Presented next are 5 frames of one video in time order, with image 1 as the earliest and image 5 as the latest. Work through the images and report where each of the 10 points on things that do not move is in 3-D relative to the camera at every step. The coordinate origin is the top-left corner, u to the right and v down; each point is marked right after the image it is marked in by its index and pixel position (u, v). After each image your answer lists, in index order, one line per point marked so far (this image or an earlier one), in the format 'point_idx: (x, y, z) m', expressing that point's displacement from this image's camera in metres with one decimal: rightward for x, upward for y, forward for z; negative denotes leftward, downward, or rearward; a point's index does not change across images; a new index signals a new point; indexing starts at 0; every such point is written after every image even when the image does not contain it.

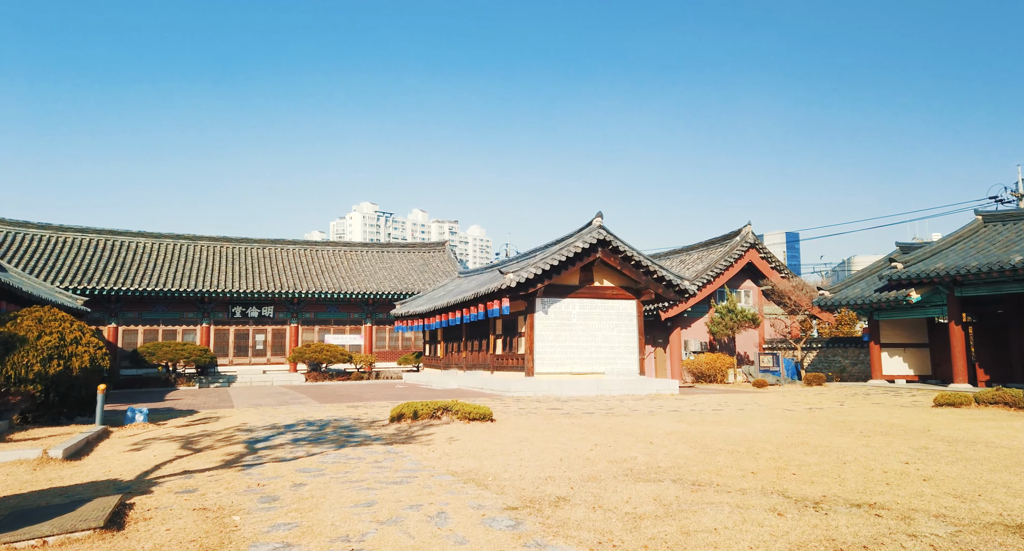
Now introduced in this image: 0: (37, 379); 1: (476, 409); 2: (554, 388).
0: (-8.9, -2.0, +12.7) m
1: (-0.6, -2.5, +12.6) m
2: (+1.2, -3.1, +18.3) m
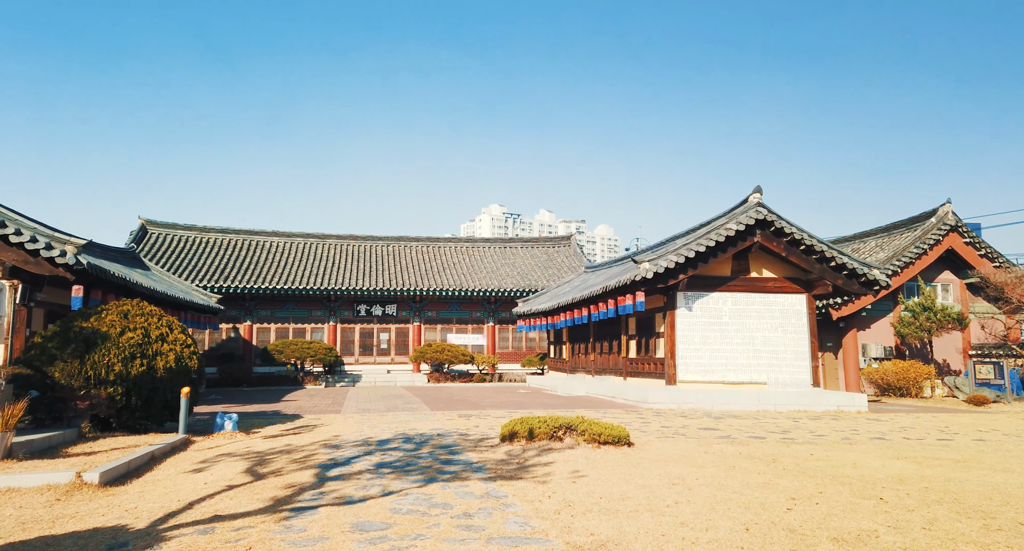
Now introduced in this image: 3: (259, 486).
0: (-6.7, -1.8, +11.4) m
1: (+1.4, -2.3, +9.8) m
2: (+4.3, -2.8, +15.1) m
3: (-2.9, -2.4, +7.7) m
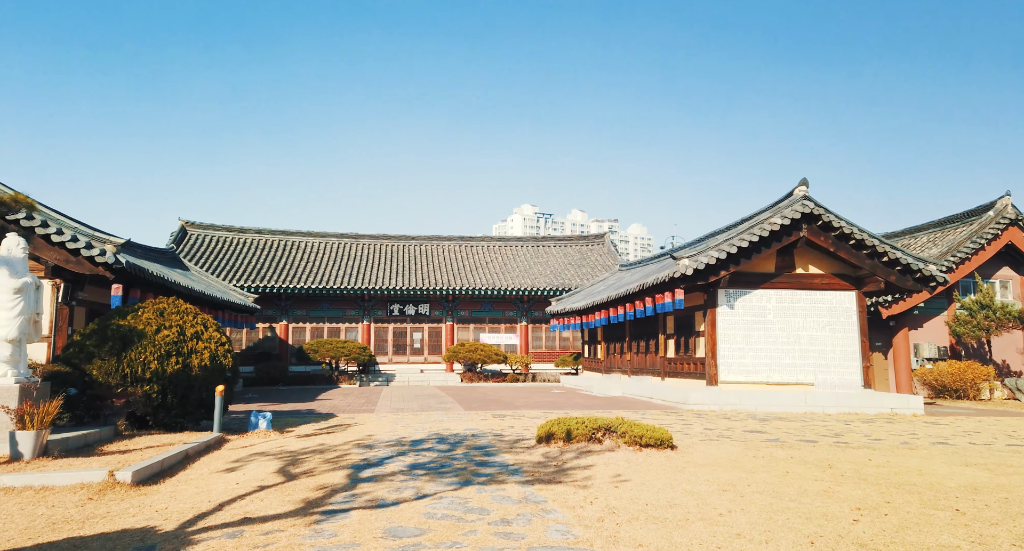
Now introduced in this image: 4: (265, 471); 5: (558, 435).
0: (-6.1, -1.8, +11.4) m
1: (+2.0, -2.2, +9.4) m
2: (+5.1, -2.8, +14.5) m
3: (-2.5, -2.3, +7.5) m
4: (-3.2, -2.5, +8.6) m
5: (+0.7, -2.4, +9.9) m
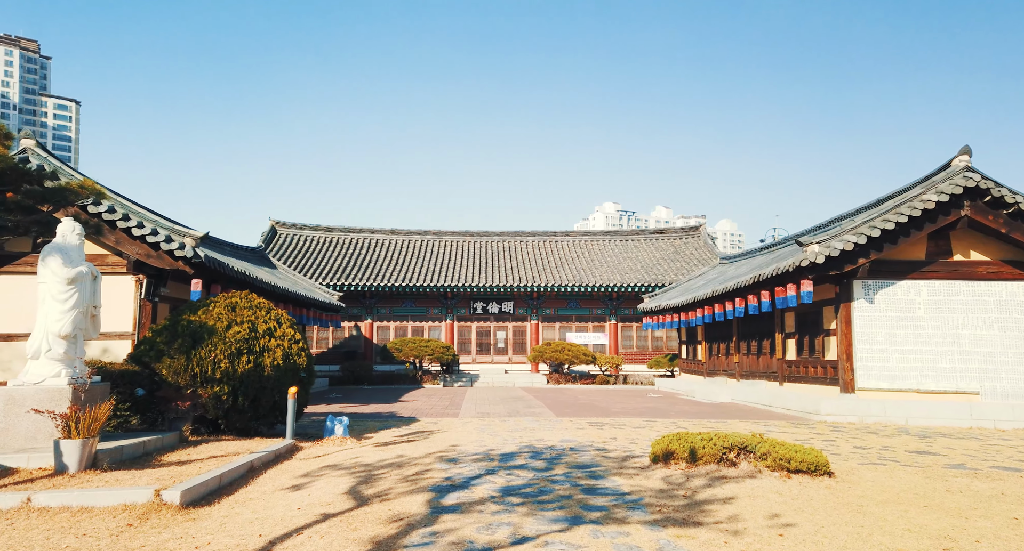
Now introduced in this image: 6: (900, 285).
0: (-4.5, -1.6, +10.5) m
1: (+3.3, -2.0, +7.5) m
2: (+6.9, -2.5, +12.2) m
3: (-1.4, -2.2, +6.1) m
4: (-1.9, -2.4, +7.4) m
5: (+2.0, -2.2, +8.2) m
6: (+7.6, -0.2, +13.0) m
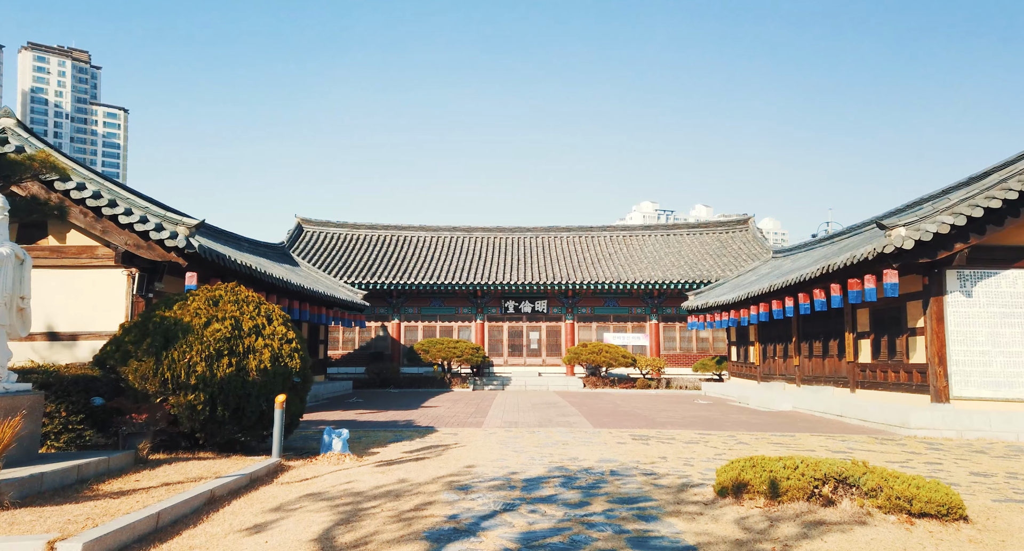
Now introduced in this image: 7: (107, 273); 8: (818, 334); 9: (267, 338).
0: (-4.1, -1.5, +8.9) m
1: (+3.5, -1.8, +5.5) m
2: (+7.4, -2.3, +10.0) m
3: (-1.2, -2.0, +4.3) m
4: (-1.8, -2.2, +5.6) m
5: (+2.3, -2.0, +6.2) m
6: (+8.0, 0.0, +10.8) m
7: (-8.0, 0.0, +13.2) m
8: (+7.6, -1.5, +16.7) m
9: (-3.6, -0.9, +9.8) m
